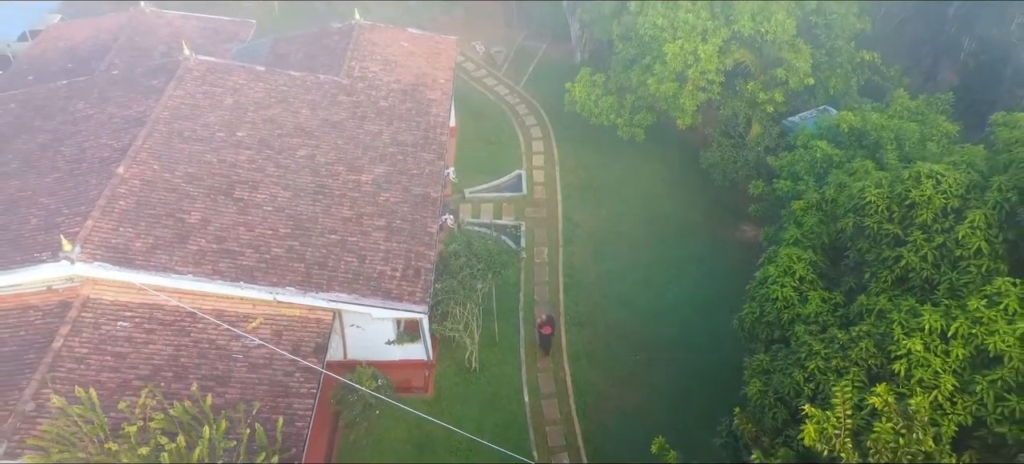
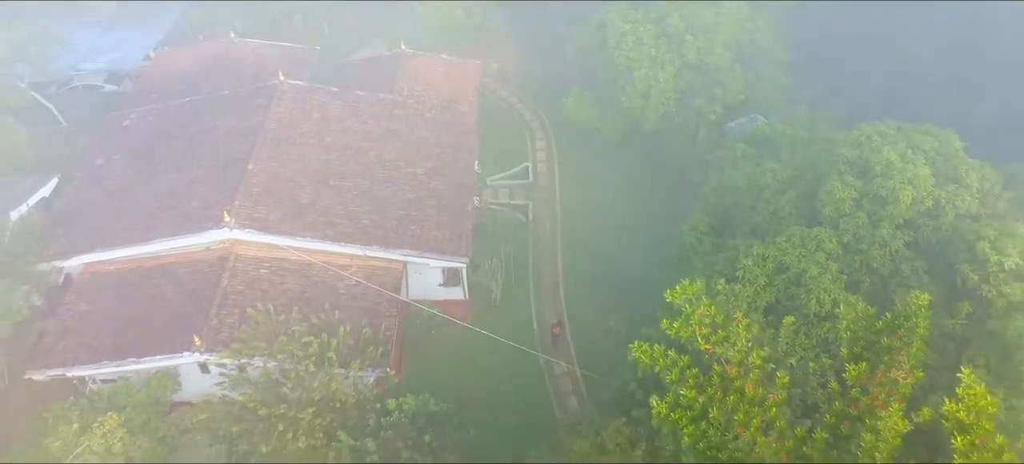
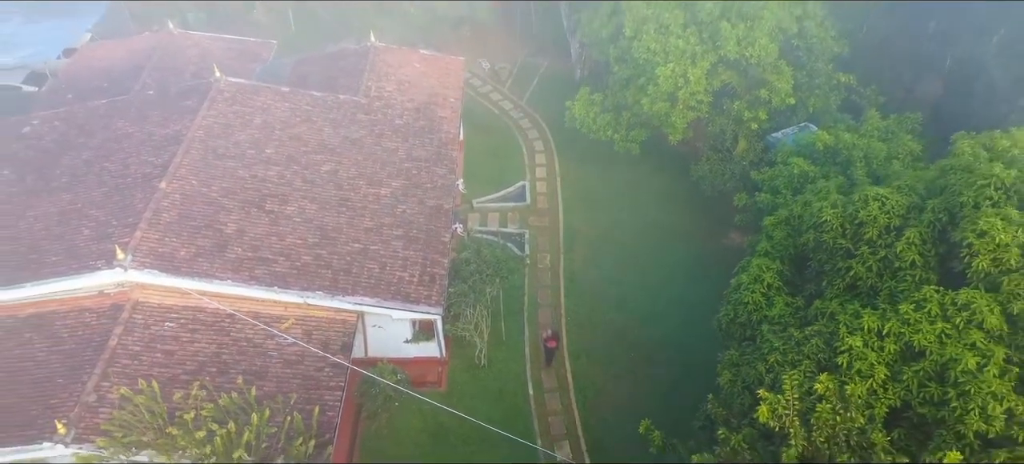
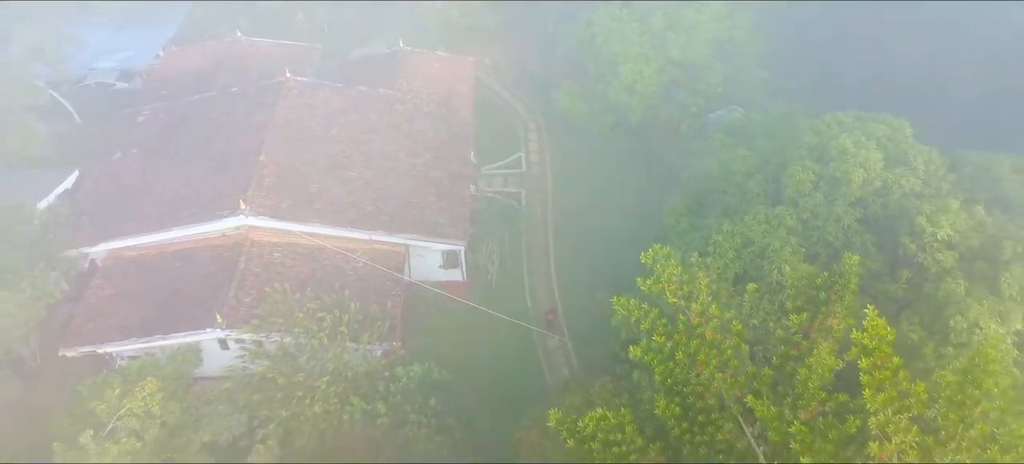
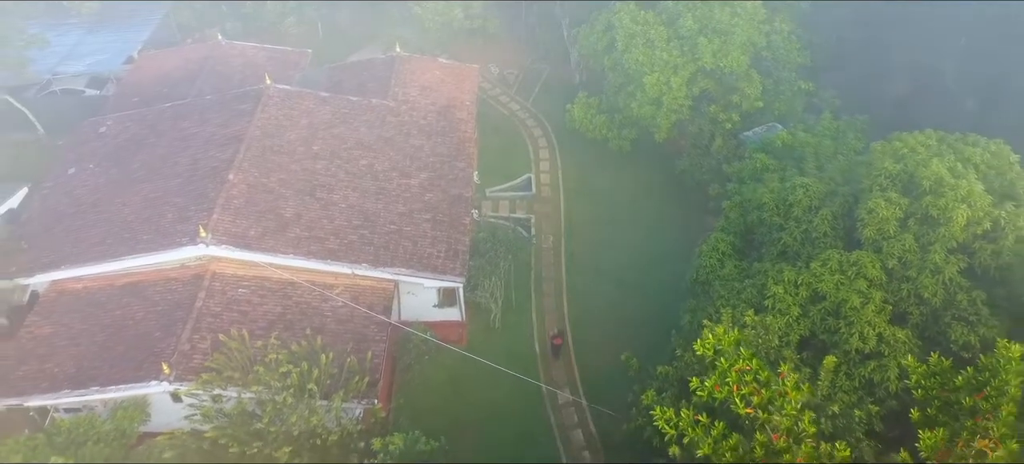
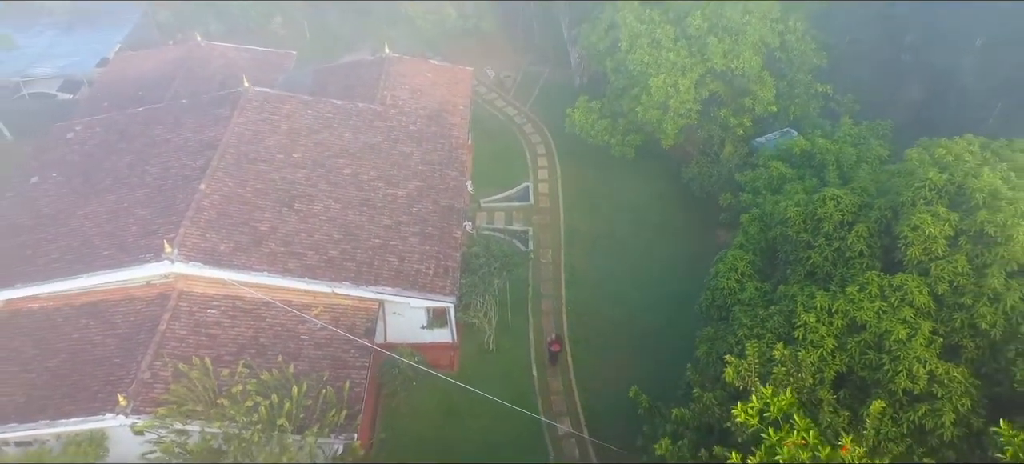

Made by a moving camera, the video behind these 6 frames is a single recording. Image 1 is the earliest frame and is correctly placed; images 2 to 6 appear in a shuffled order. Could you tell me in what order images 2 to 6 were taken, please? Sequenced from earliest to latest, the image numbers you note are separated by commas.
3, 6, 5, 2, 4
